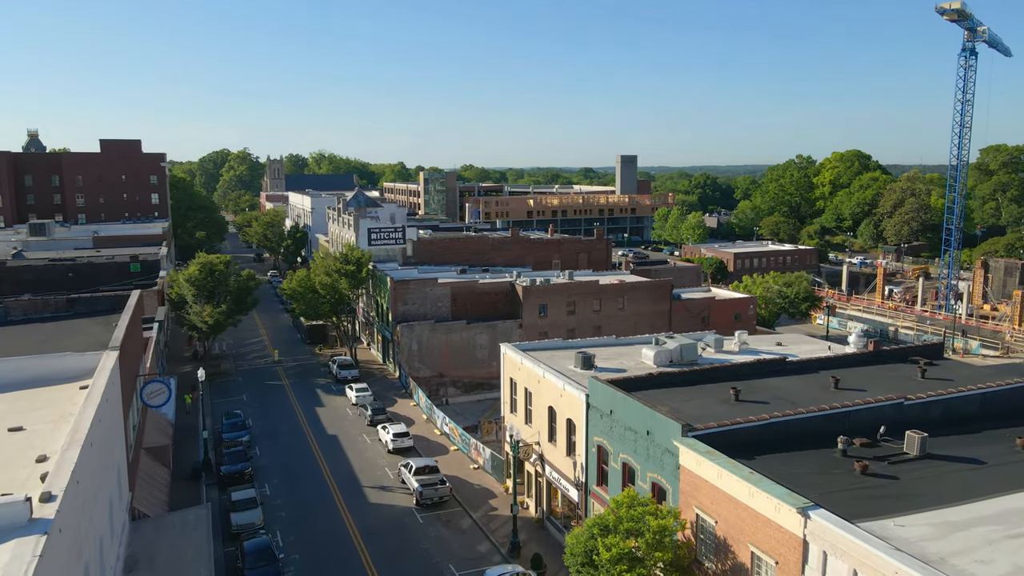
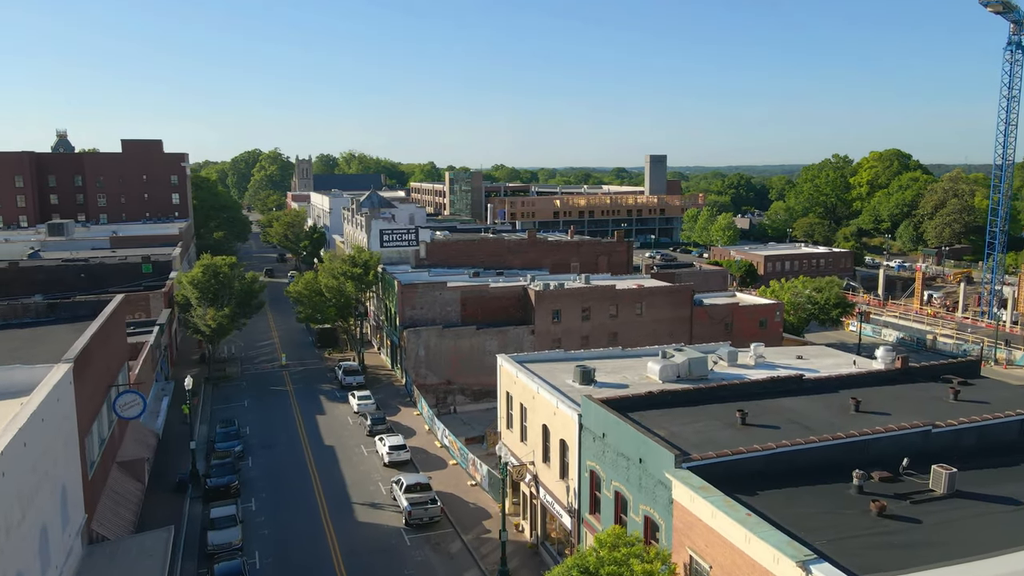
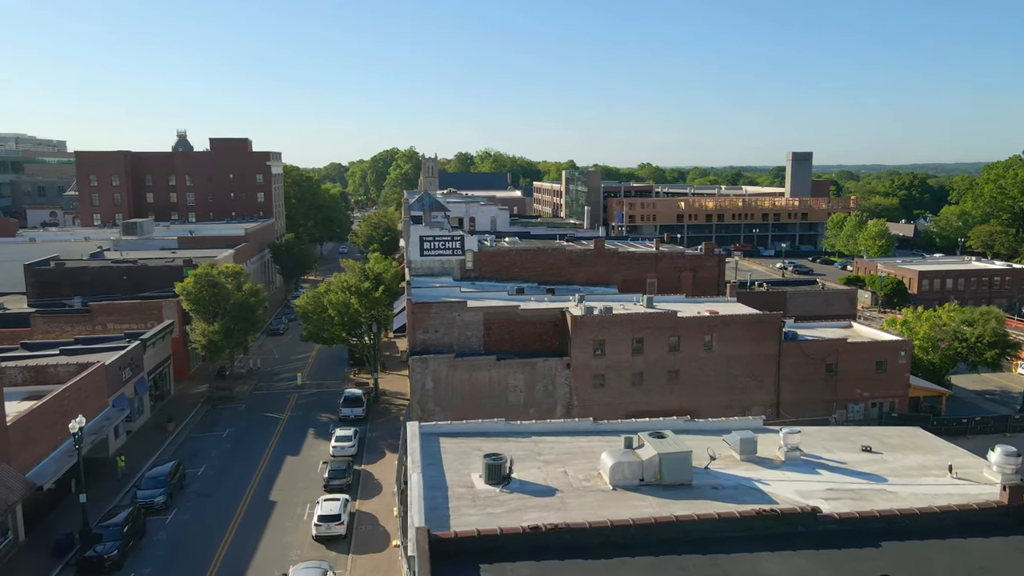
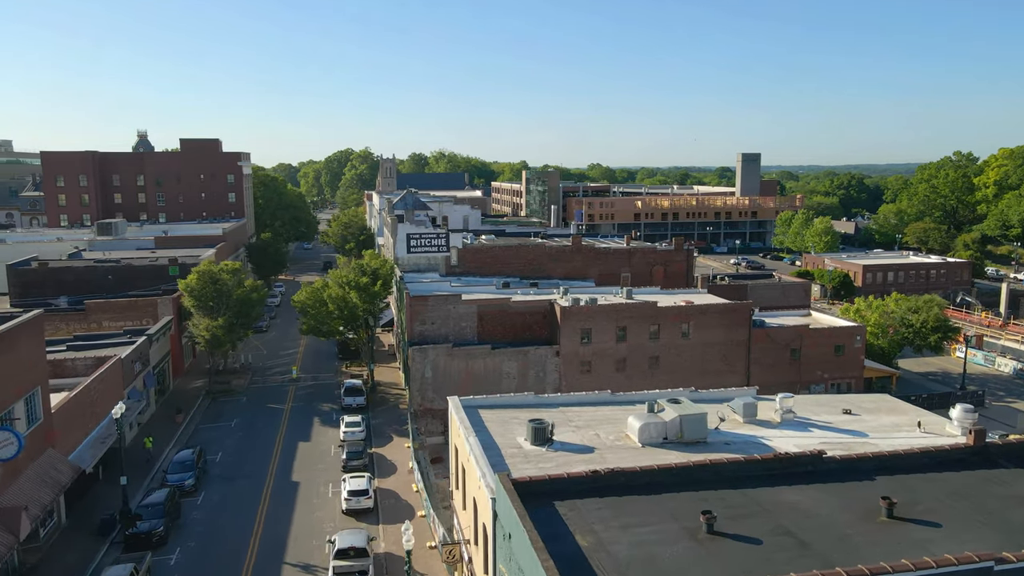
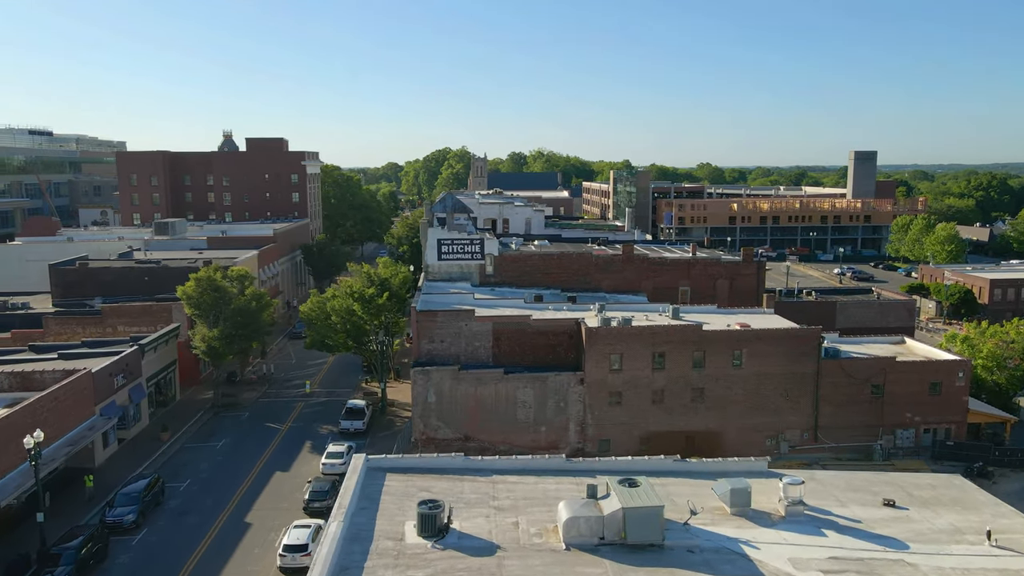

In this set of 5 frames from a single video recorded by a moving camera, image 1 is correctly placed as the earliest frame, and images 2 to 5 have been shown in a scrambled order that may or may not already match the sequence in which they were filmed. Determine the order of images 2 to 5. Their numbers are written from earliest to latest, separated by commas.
2, 4, 3, 5
